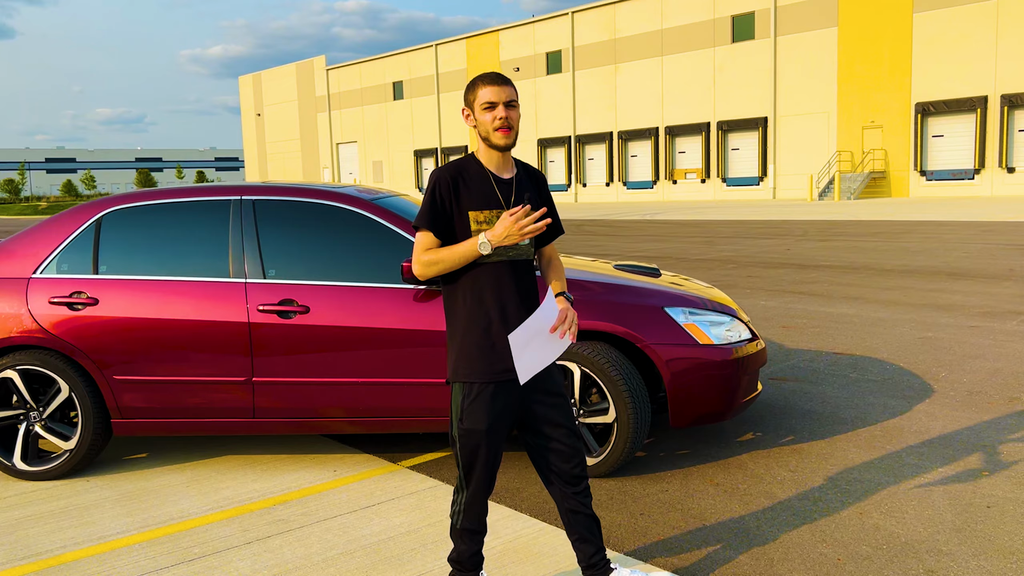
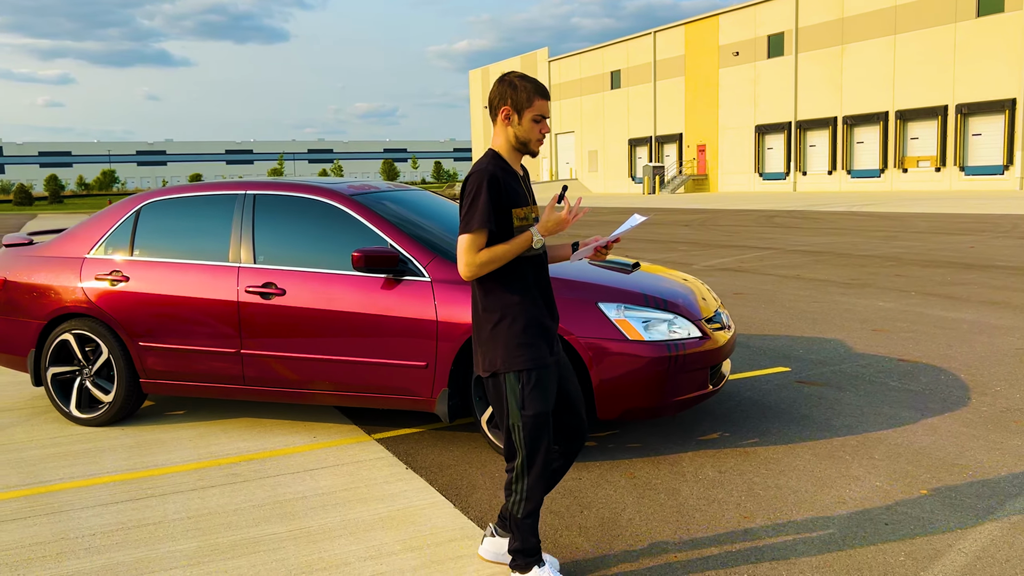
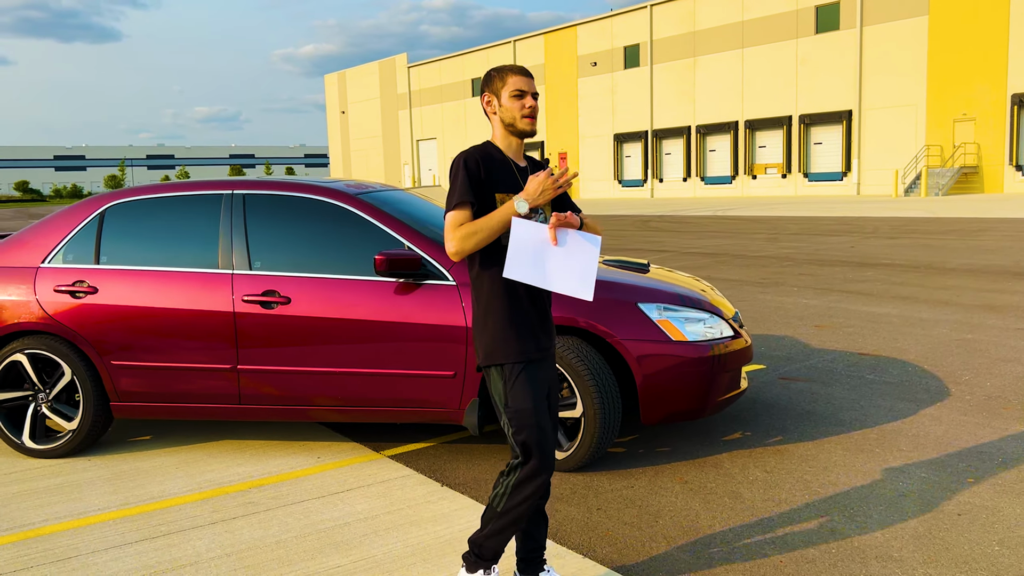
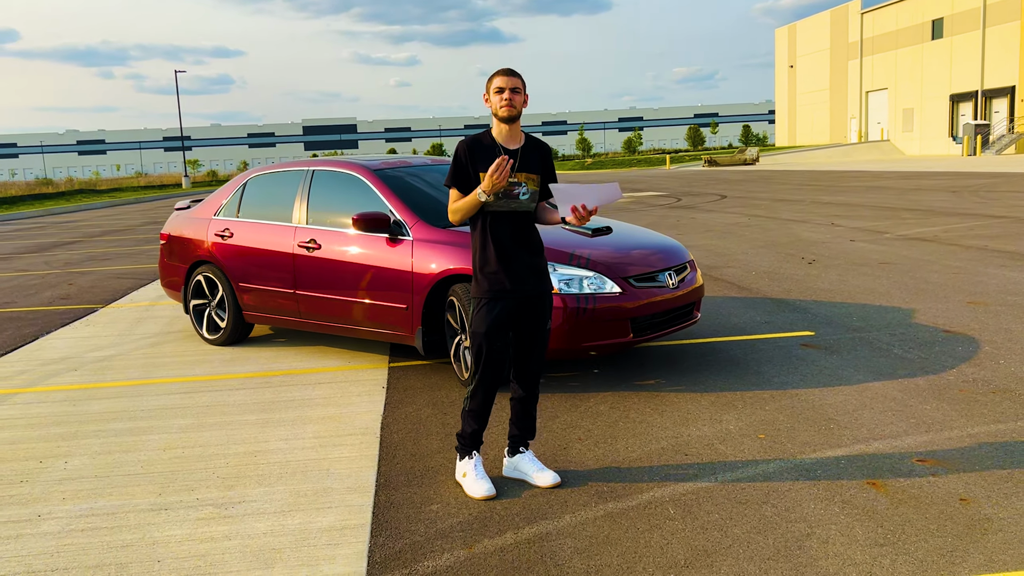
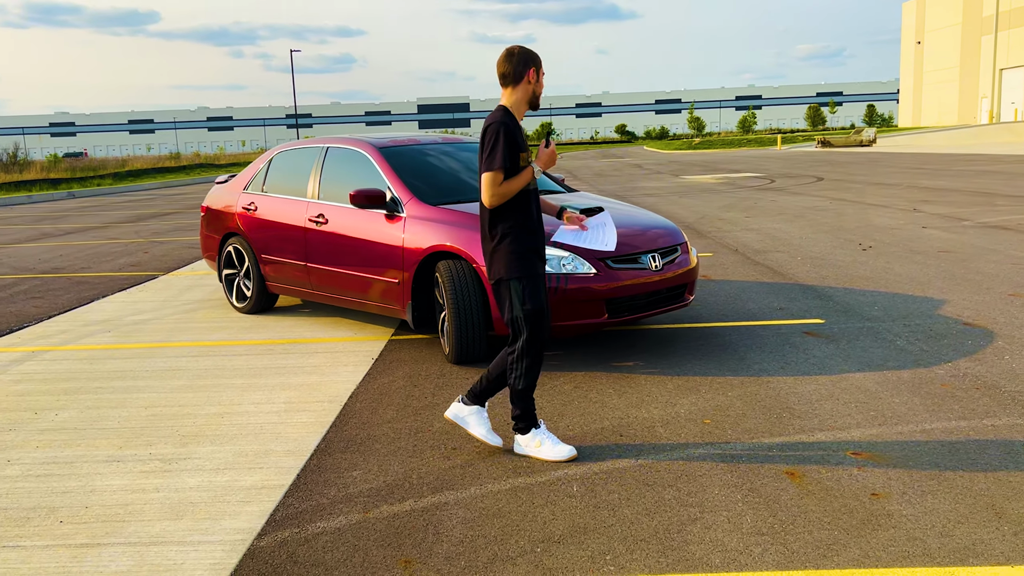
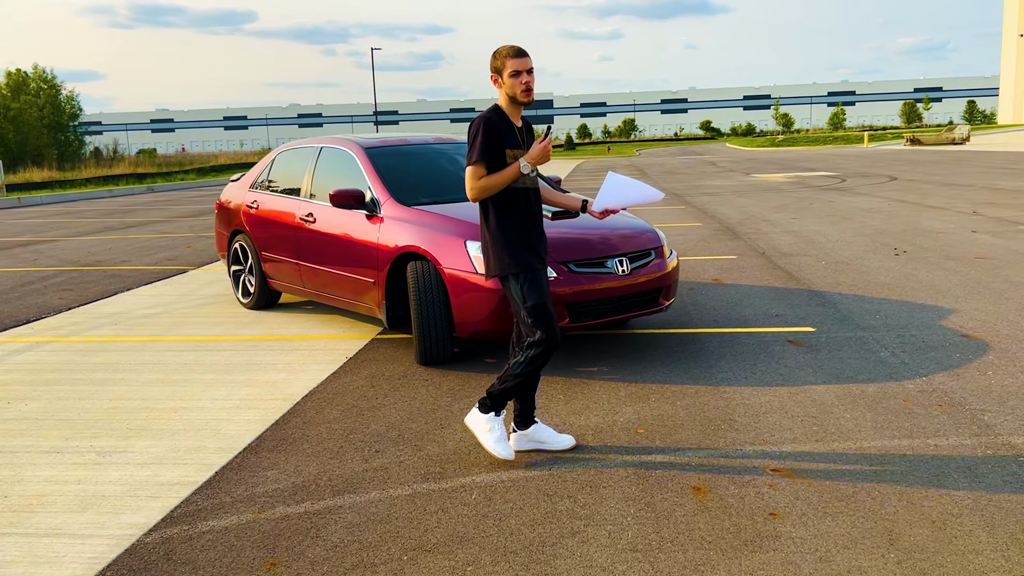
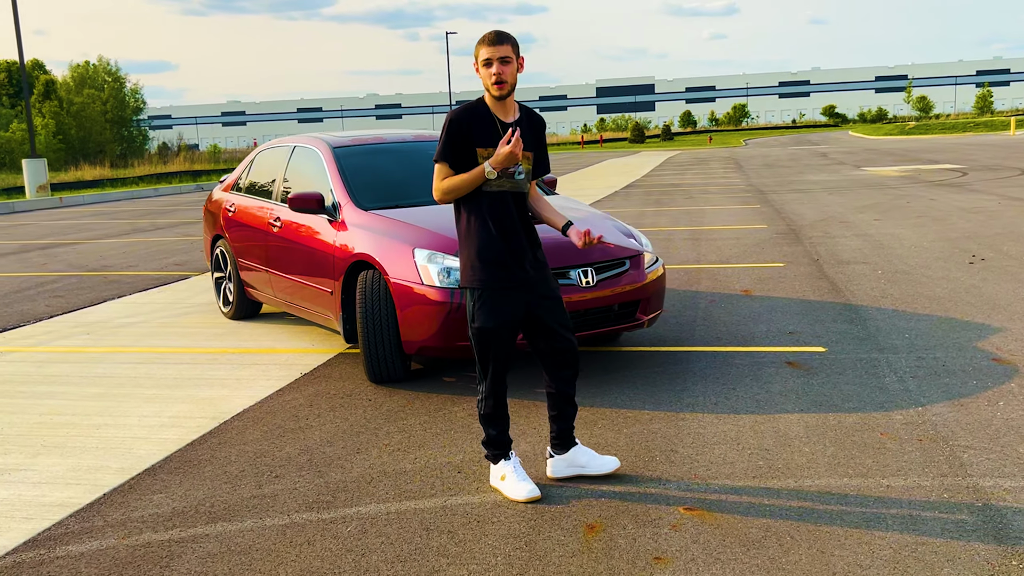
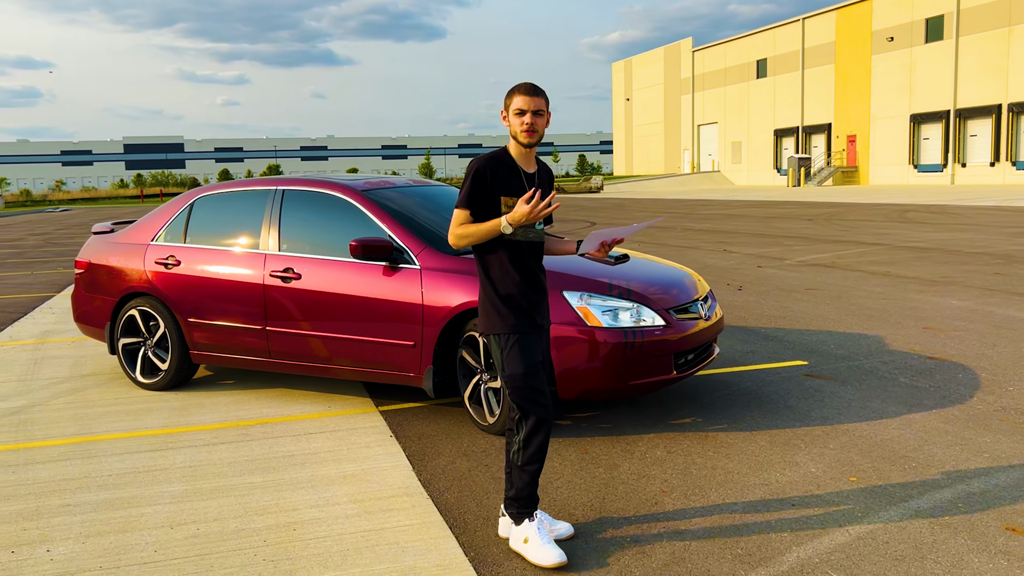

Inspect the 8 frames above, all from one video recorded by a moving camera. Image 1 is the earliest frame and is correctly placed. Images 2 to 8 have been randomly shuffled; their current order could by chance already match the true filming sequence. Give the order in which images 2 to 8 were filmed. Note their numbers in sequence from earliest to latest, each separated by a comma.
3, 2, 8, 4, 5, 6, 7
